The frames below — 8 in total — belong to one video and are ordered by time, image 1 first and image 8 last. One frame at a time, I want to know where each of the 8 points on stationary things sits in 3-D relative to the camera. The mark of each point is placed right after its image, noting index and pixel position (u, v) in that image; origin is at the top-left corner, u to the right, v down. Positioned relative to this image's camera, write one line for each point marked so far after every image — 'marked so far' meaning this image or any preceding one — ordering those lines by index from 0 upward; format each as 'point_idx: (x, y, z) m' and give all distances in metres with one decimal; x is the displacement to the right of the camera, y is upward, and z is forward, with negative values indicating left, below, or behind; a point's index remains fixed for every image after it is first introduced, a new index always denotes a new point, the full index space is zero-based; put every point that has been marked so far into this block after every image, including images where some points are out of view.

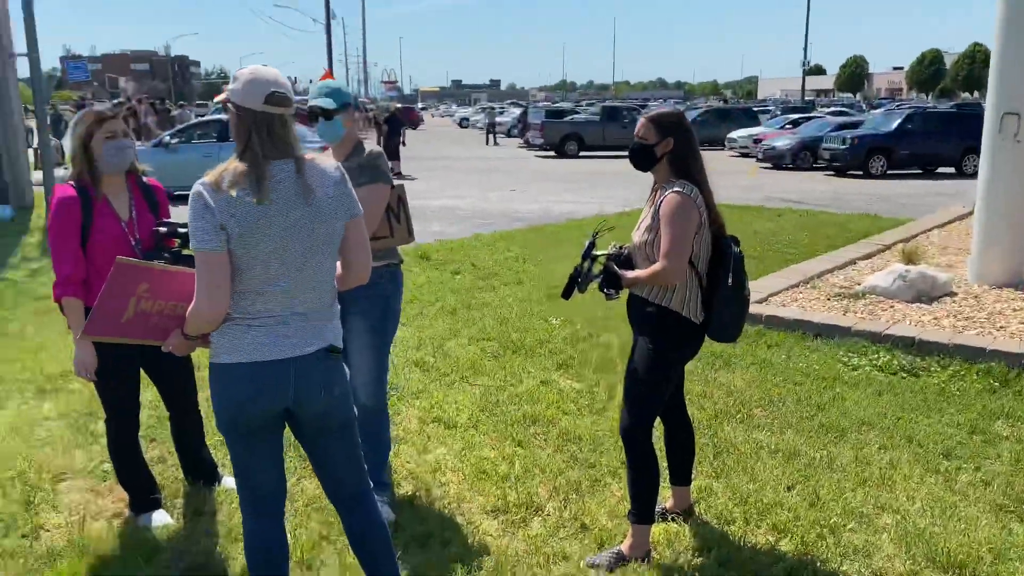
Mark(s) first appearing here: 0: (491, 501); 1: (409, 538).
0: (-0.1, -0.9, +3.5) m
1: (-0.4, -0.9, +3.2) m
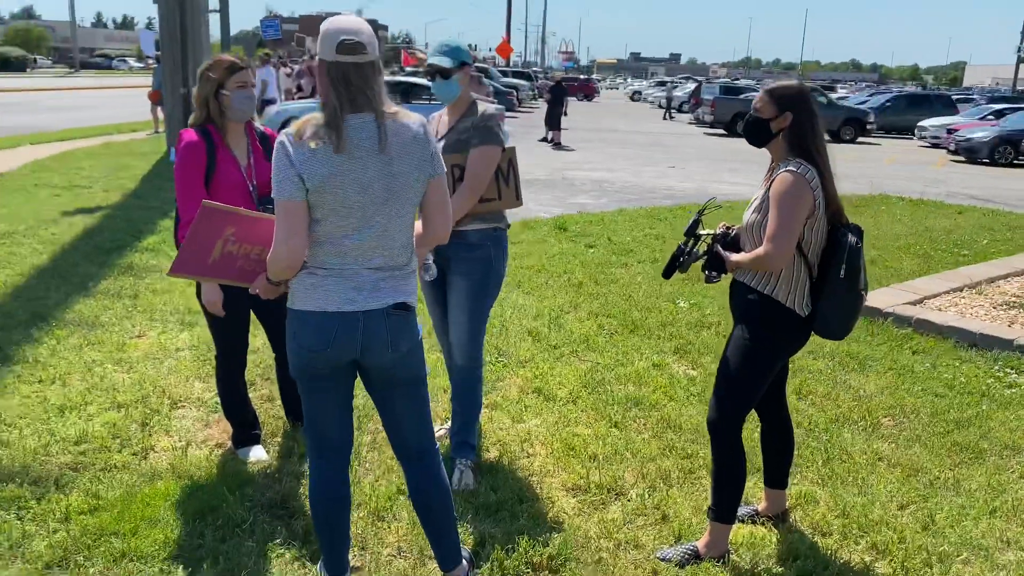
0: (+0.3, -0.8, +3.4) m
1: (-0.1, -0.8, +3.2) m
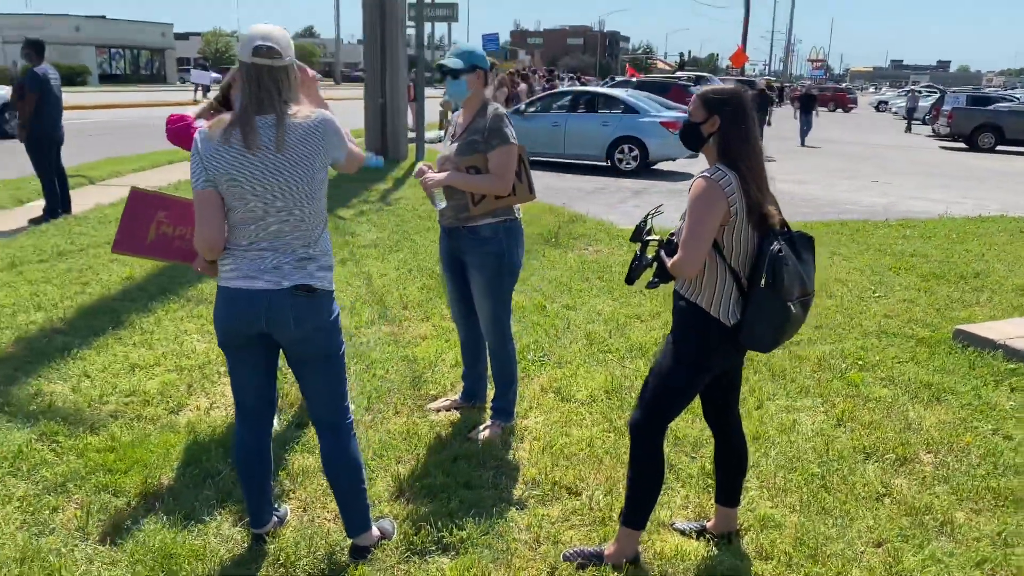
0: (+0.1, -0.8, +3.5) m
1: (-0.3, -0.8, +3.3) m
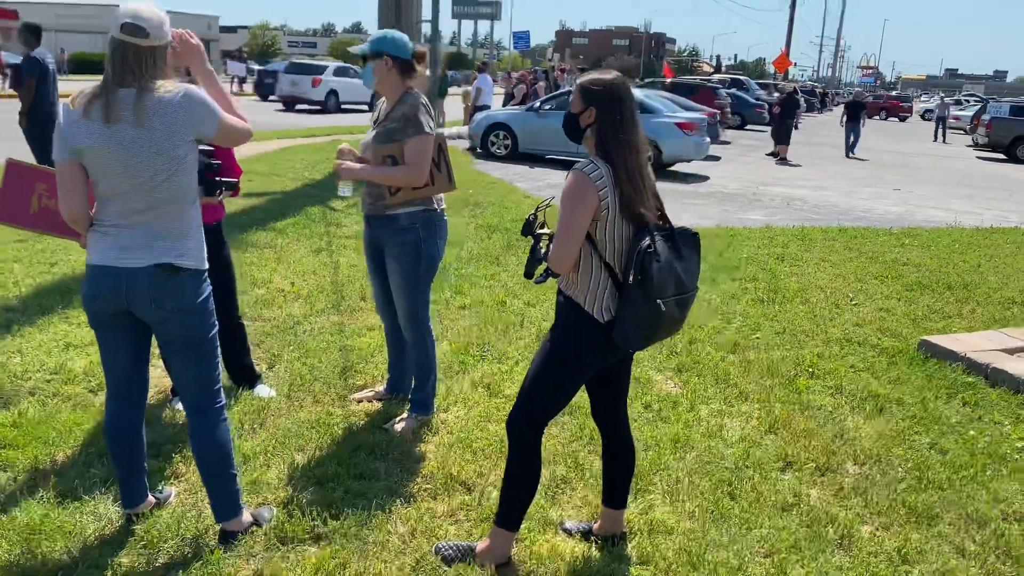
0: (-0.3, -0.7, +3.5) m
1: (-0.8, -0.7, +3.3) m
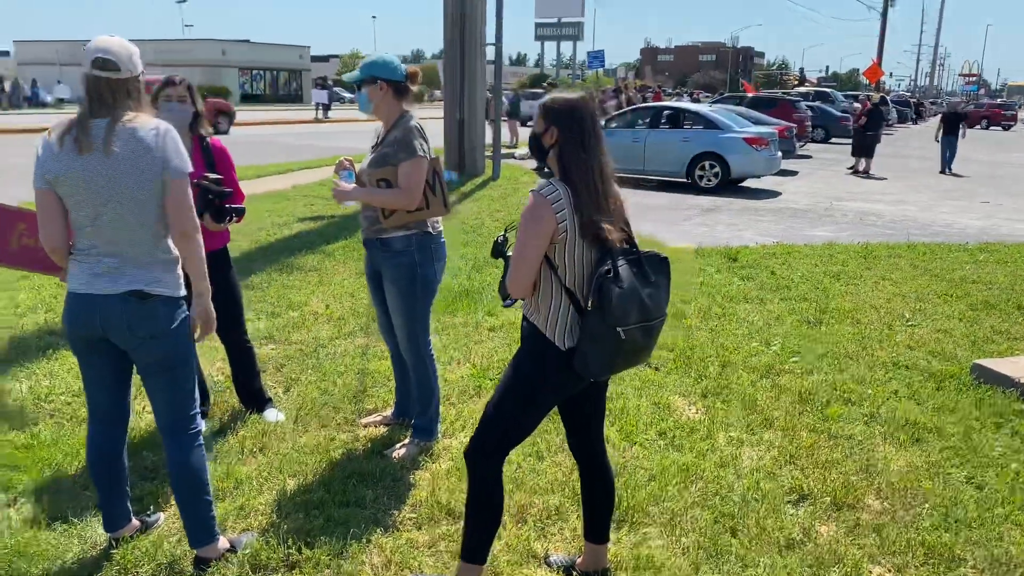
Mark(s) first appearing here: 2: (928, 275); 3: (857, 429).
0: (-0.3, -0.8, +3.4) m
1: (-0.8, -0.8, +3.3) m
2: (+3.8, +0.1, +7.7) m
3: (+1.7, -0.7, +4.2) m
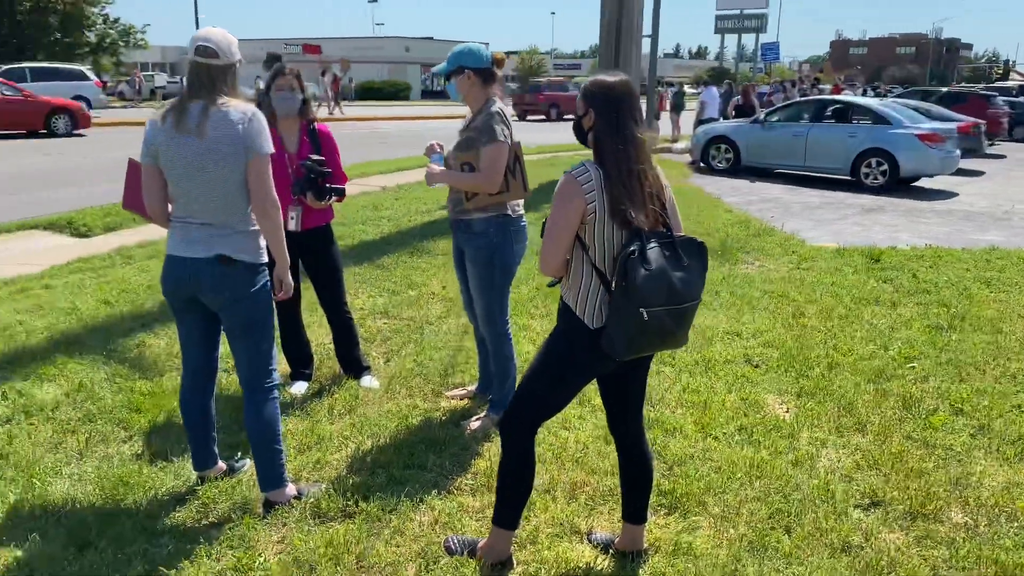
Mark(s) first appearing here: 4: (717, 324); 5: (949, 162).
0: (-0.1, -0.7, +3.5) m
1: (-0.6, -0.7, +3.5) m
2: (+4.8, 0.0, +7.0) m
3: (+2.1, -0.7, +4.0) m
4: (+1.4, -0.2, +5.8) m
5: (+7.2, +2.1, +14.0) m
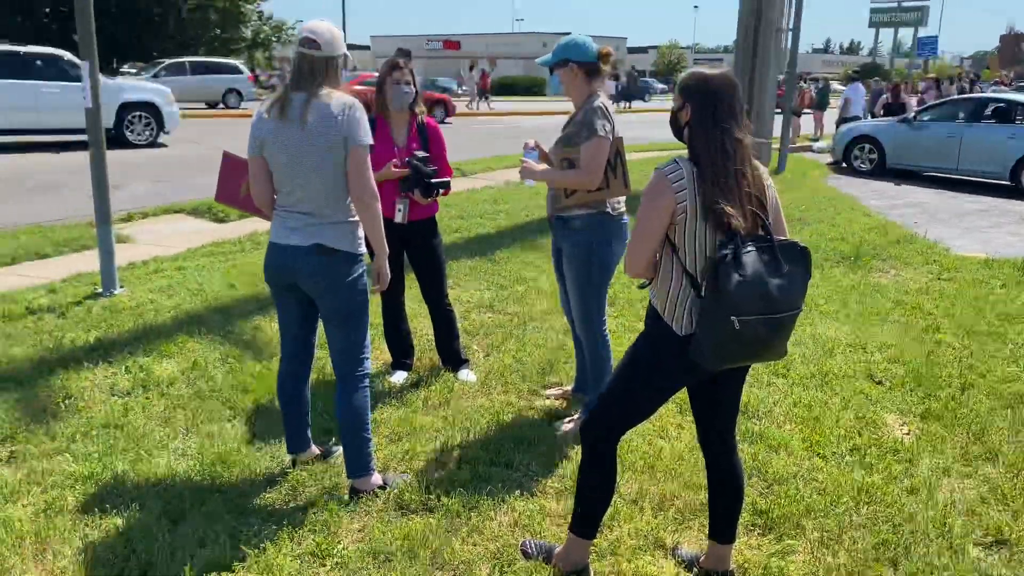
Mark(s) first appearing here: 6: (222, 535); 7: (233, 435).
0: (+0.3, -0.7, +3.5) m
1: (-0.2, -0.7, +3.5) m
2: (+5.7, -0.2, +6.1) m
3: (+2.5, -0.8, +3.5) m
4: (+2.1, -0.3, +5.4) m
5: (+9.2, +1.8, +12.7) m
6: (-1.0, -0.8, +2.9) m
7: (-1.2, -0.6, +3.6) m
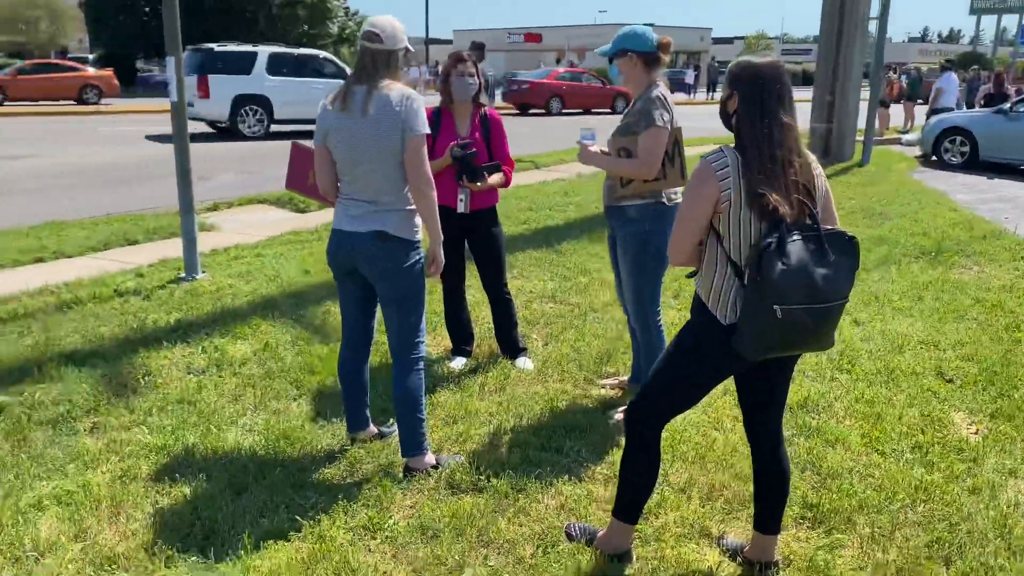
0: (+0.5, -0.7, +3.5) m
1: (0.0, -0.6, +3.6) m
2: (+6.1, -0.2, +5.6) m
3: (+2.7, -0.8, +3.4) m
4: (+2.5, -0.3, +5.3) m
5: (+10.2, +1.8, +11.8) m
6: (-0.8, -0.8, +3.0) m
7: (-1.0, -0.6, +3.8) m
